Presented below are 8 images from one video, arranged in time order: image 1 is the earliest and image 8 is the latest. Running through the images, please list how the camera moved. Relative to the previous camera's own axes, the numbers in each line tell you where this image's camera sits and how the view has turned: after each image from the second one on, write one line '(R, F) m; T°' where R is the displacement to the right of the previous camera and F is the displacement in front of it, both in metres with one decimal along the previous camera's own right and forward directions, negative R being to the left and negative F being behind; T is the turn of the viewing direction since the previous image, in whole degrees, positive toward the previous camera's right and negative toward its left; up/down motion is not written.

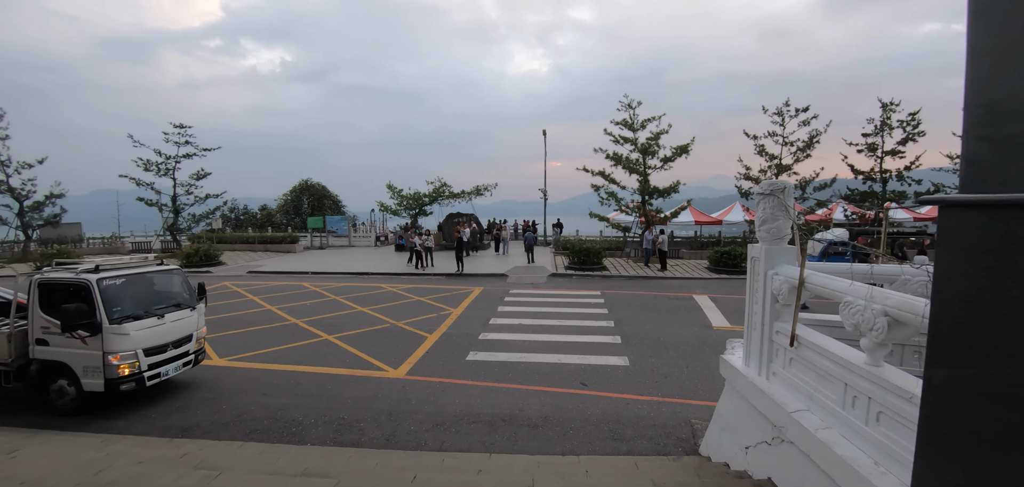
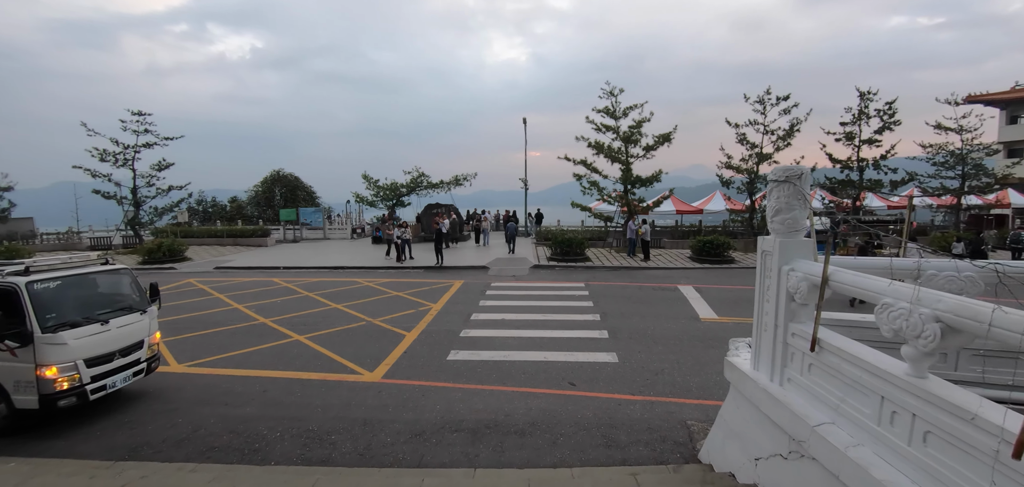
(0.0, +0.4) m; +3°
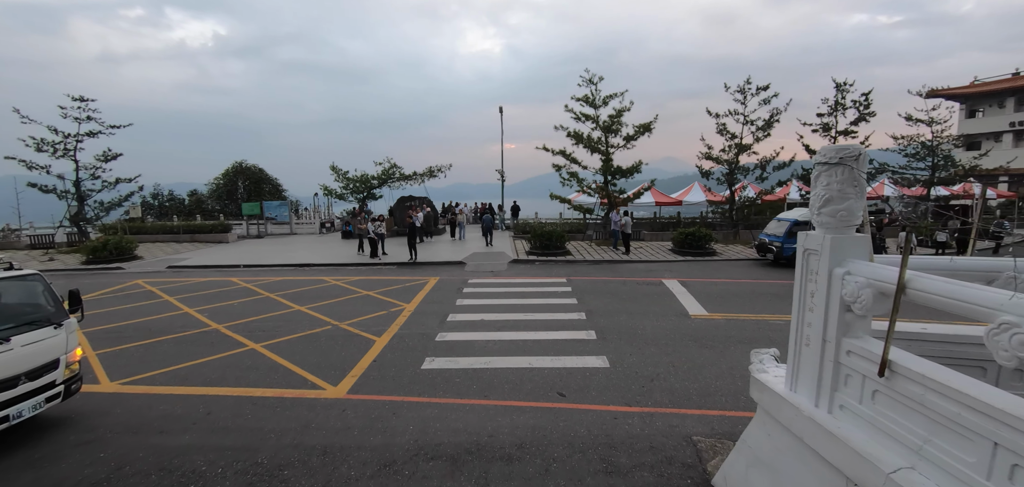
(-0.1, +0.6) m; +3°
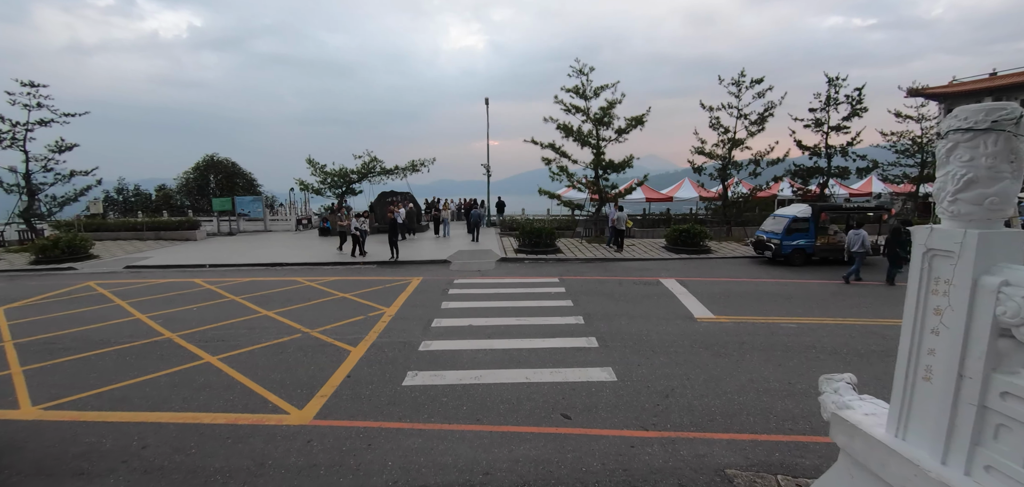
(-0.1, +0.7) m; +2°
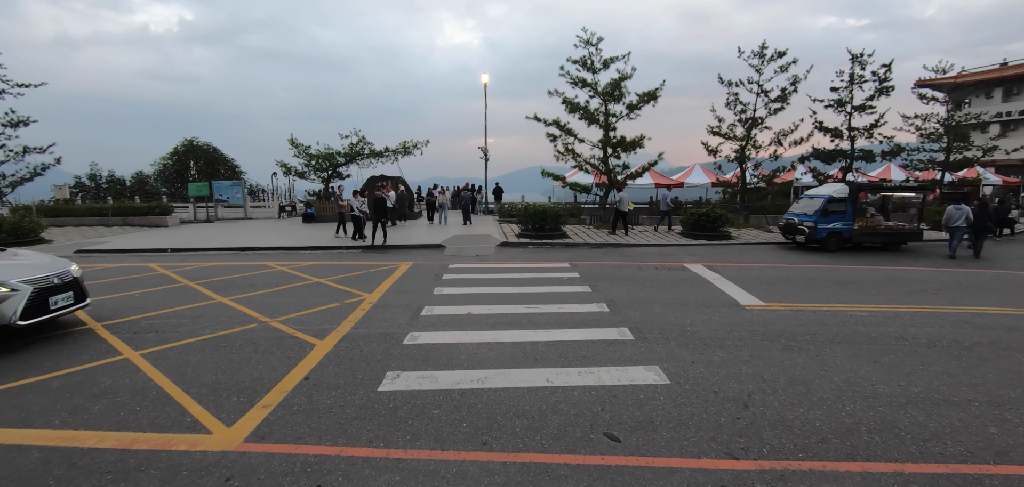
(-0.2, +1.4) m; +1°
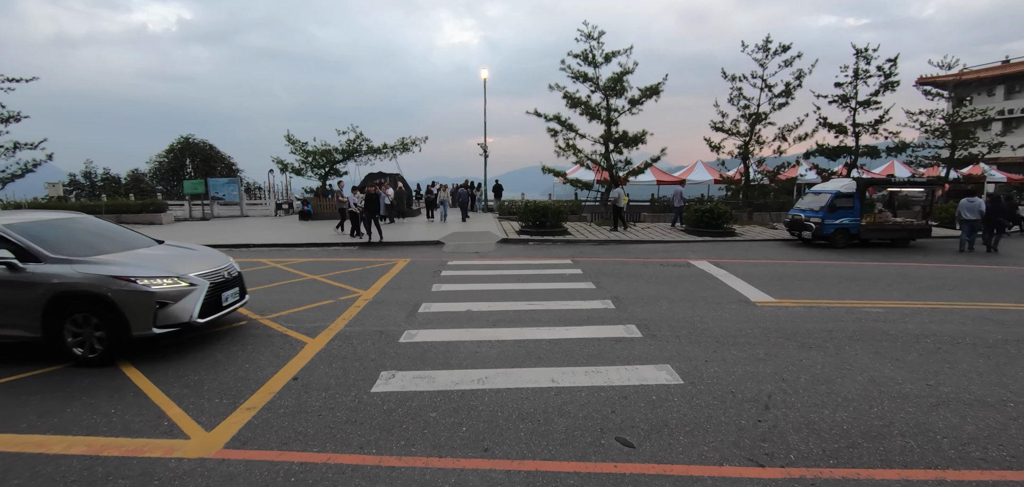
(0.0, +0.3) m; 0°
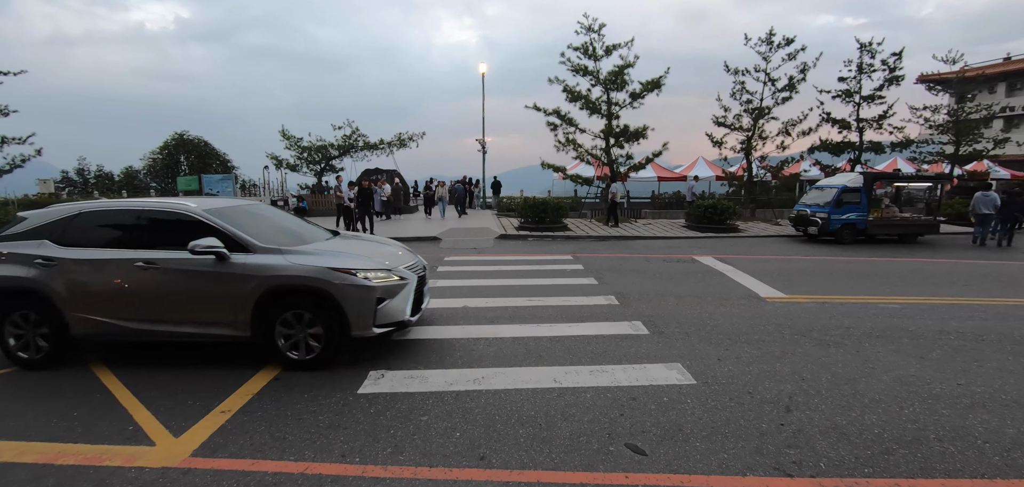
(0.0, +0.3) m; 0°
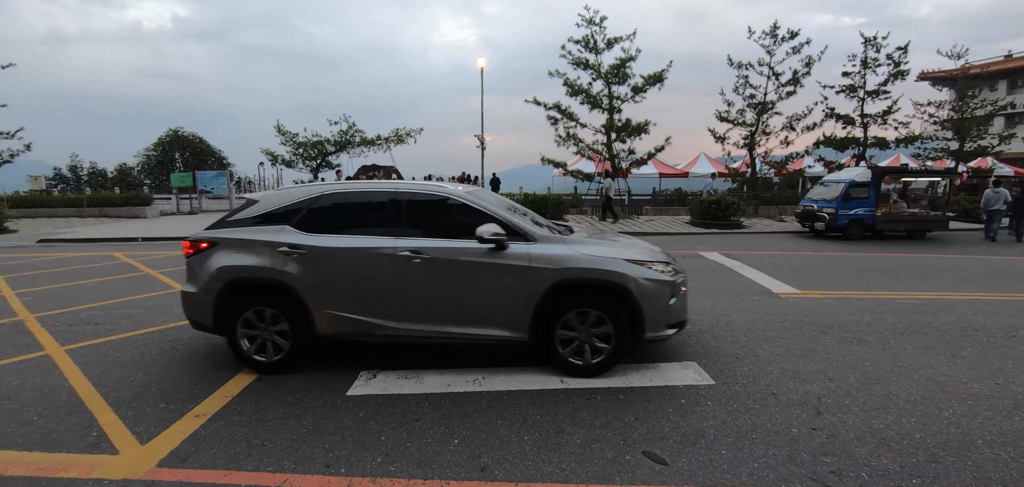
(0.0, +0.3) m; 0°
